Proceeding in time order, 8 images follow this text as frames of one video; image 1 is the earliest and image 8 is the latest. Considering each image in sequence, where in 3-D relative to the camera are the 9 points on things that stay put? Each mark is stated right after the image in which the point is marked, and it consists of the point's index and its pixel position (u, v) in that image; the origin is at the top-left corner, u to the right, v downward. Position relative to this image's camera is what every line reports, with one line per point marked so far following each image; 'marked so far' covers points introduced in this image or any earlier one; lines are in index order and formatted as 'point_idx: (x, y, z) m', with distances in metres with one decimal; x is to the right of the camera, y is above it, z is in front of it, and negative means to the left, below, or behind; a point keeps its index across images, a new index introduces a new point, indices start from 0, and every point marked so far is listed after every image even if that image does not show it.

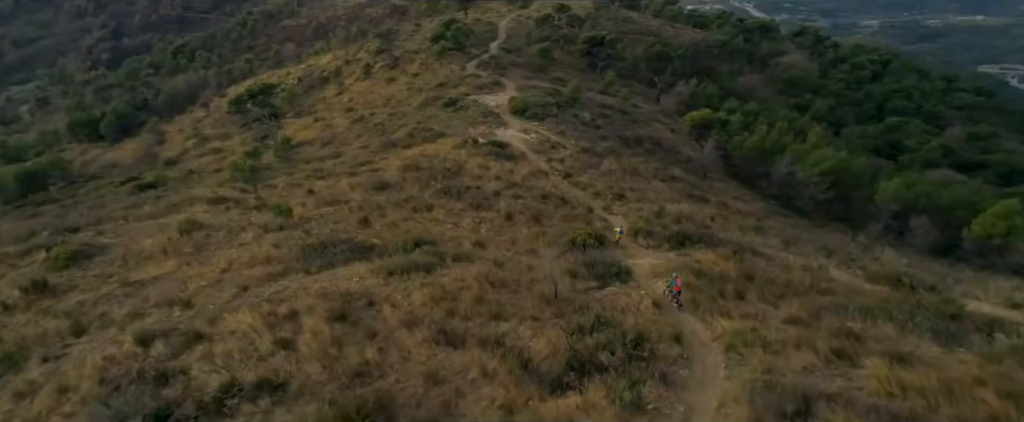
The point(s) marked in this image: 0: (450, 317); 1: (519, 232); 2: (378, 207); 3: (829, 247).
0: (-0.9, -1.6, +9.0) m
1: (+0.1, -0.6, +15.7) m
2: (-4.1, +0.1, +17.5) m
3: (+10.3, -1.2, +18.9) m
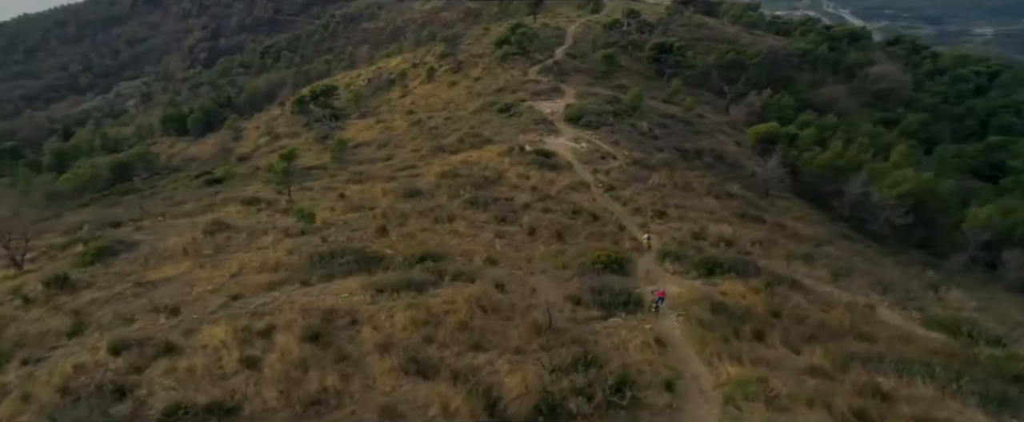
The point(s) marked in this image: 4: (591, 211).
0: (-1.2, -2.0, +8.6) m
1: (+0.6, -1.0, +15.1) m
2: (-3.3, -0.1, +17.4) m
3: (+11.0, -2.1, +17.2) m
4: (+2.7, 0.0, +20.1) m
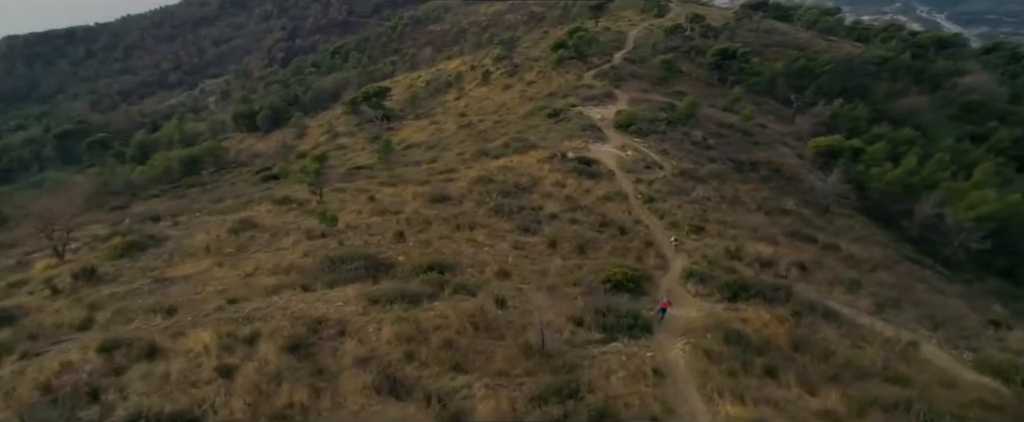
0: (-1.5, -2.2, +8.4) m
1: (+1.0, -1.3, +14.7) m
2: (-2.6, -0.3, +17.3) m
3: (+11.5, -2.8, +15.7) m
4: (+3.6, -0.4, +19.4) m
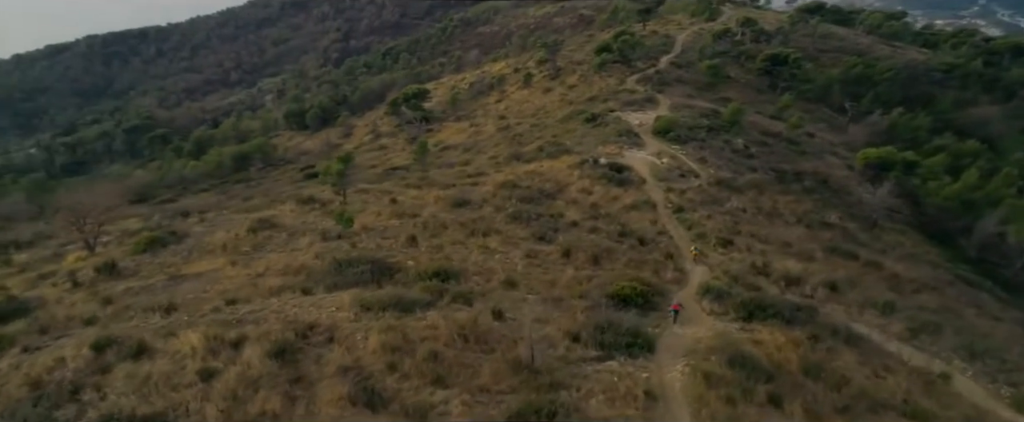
0: (-1.8, -2.3, +8.3) m
1: (+1.2, -1.6, +14.4) m
2: (-2.2, -0.5, +17.3) m
3: (+11.8, -3.4, +14.6) m
4: (+4.2, -0.8, +18.9) m
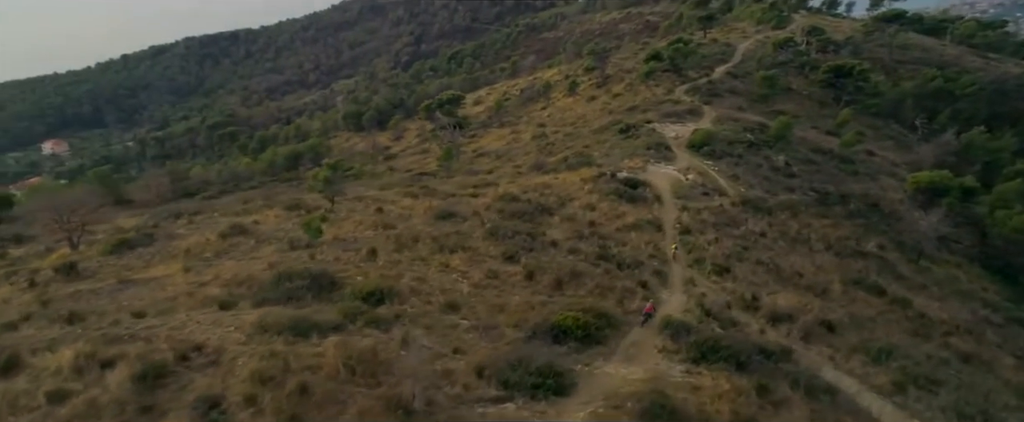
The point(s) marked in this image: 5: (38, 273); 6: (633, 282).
0: (-3.6, -2.6, +7.9) m
1: (0.0, -2.1, +13.7) m
2: (-3.0, -0.9, +16.9) m
3: (+10.5, -4.3, +12.8) m
4: (+3.5, -1.4, +17.9) m
5: (-11.4, -1.5, +14.2) m
6: (+3.3, -1.9, +15.9) m
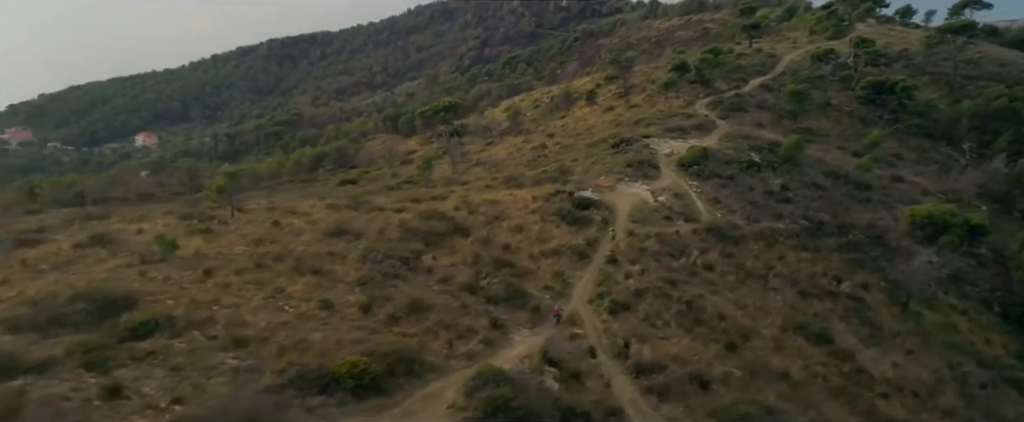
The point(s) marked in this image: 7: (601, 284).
0: (-8.3, -3.0, +7.3) m
1: (-4.1, -2.7, +12.7) m
2: (-6.8, -1.4, +16.2) m
3: (+6.0, -5.4, +10.8) m
4: (-0.3, -2.3, +16.5) m
5: (-15.4, -1.6, +14.2) m
6: (-0.6, -2.7, +14.6) m
7: (+3.0, -2.4, +19.4) m
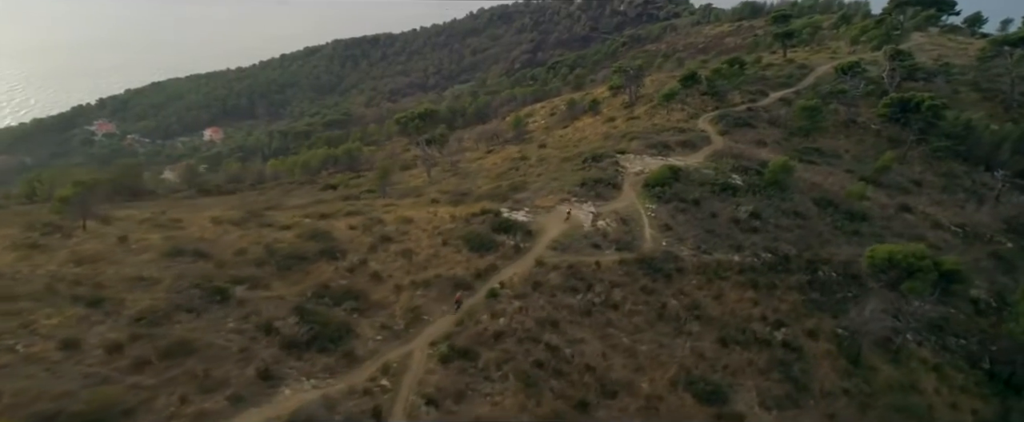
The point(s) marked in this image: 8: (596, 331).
0: (-13.8, -3.4, +6.3) m
1: (-9.2, -3.3, +11.3) m
2: (-11.5, -1.9, +15.0) m
3: (+0.6, -6.4, +8.6) m
4: (-5.1, -3.0, +14.9) m
5: (-20.3, -1.7, +13.7) m
6: (-5.6, -3.5, +12.9) m
7: (-1.6, -3.3, +17.4) m
8: (+3.0, -3.9, +19.7) m
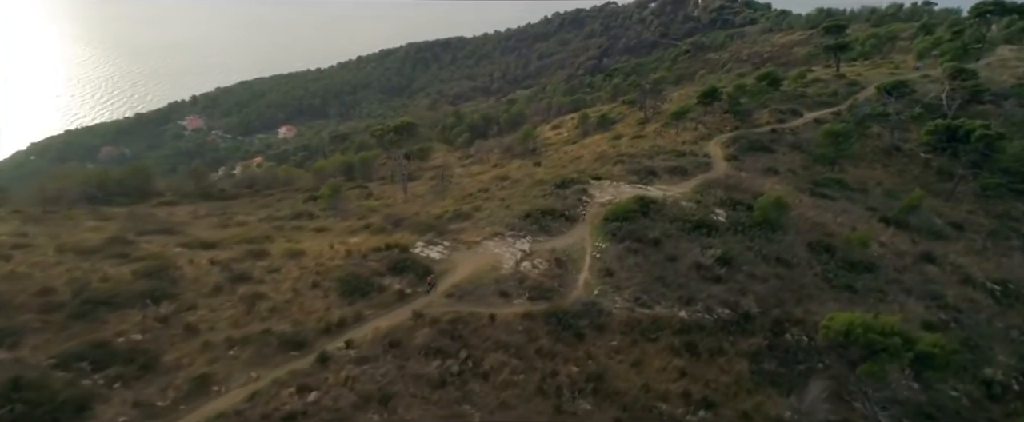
0: (-19.9, -4.0, +4.7) m
1: (-14.9, -4.2, +9.3) m
2: (-16.7, -2.8, +13.2) m
3: (-5.5, -7.8, +5.6) m
4: (-10.4, -4.2, +12.4) m
5: (-25.6, -2.2, +12.8) m
6: (-11.1, -4.6, +10.5) m
7: (-6.7, -4.7, +14.6) m
8: (-1.9, -5.5, +16.4) m
